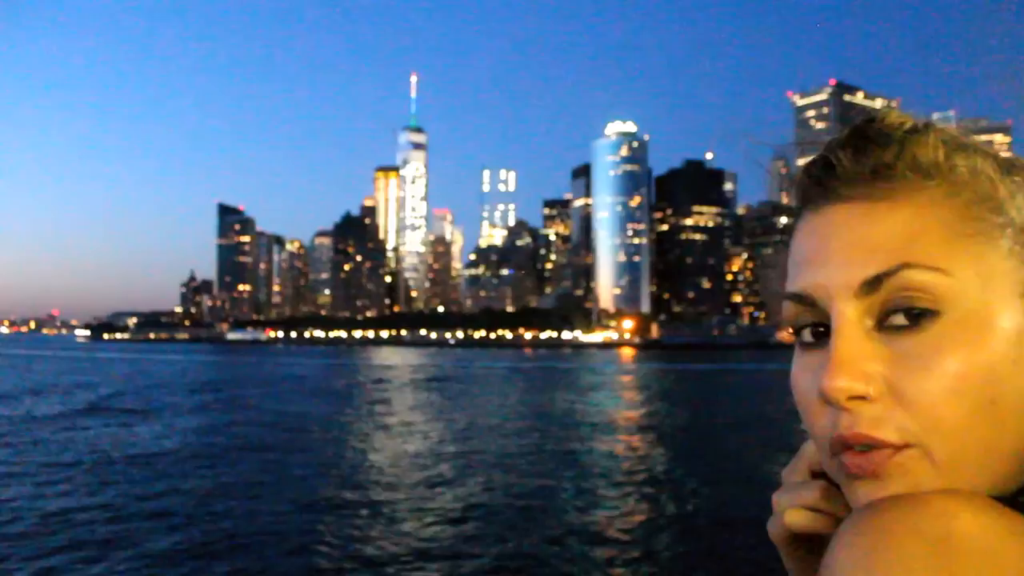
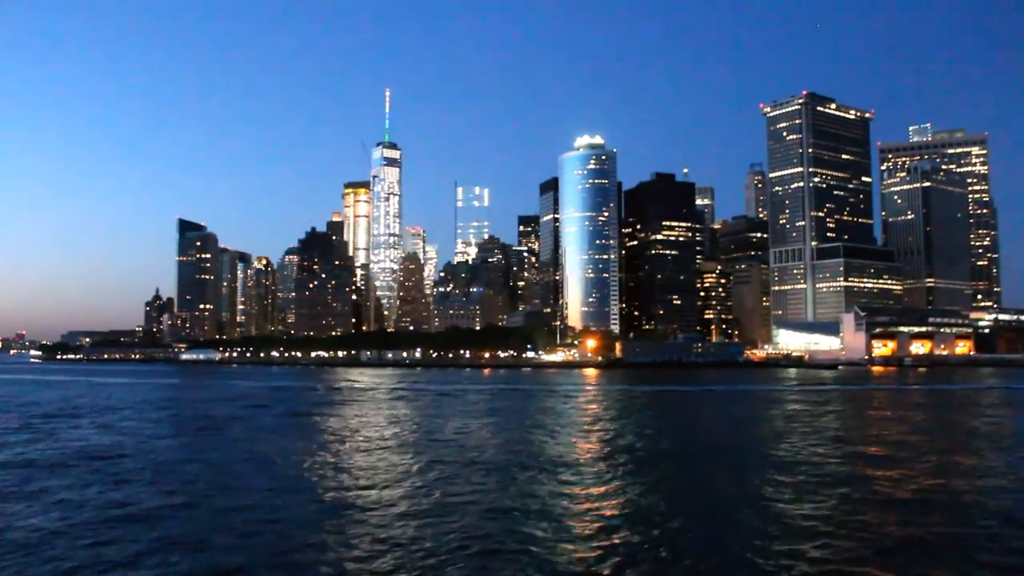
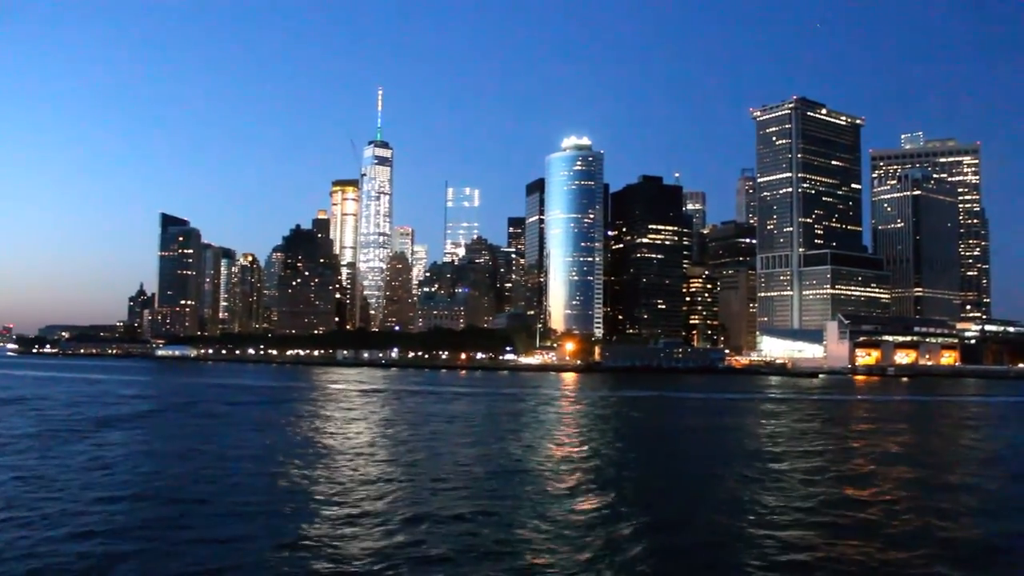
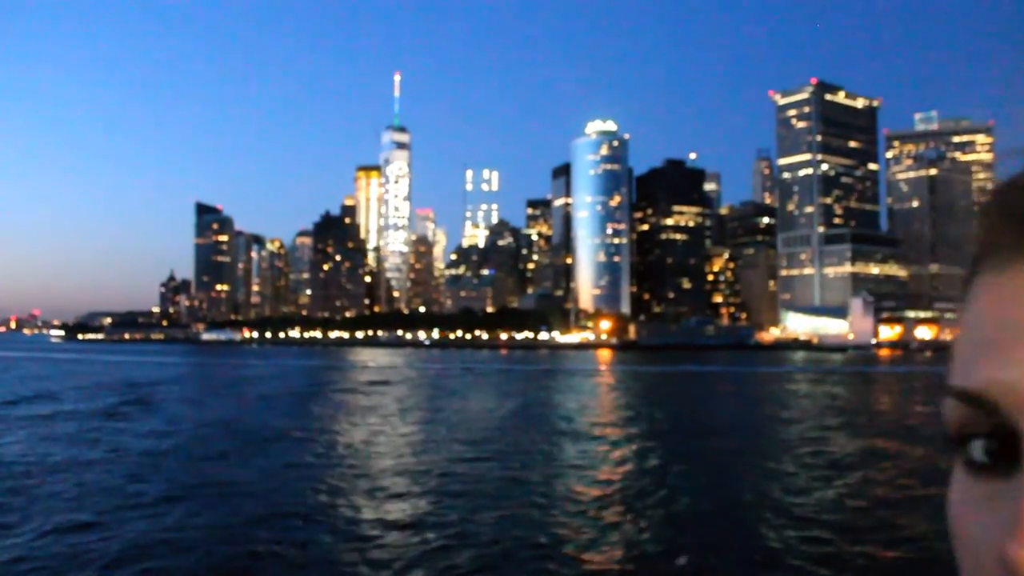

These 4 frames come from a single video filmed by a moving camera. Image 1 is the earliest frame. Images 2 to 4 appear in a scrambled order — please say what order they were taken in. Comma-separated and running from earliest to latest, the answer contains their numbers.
4, 2, 3
